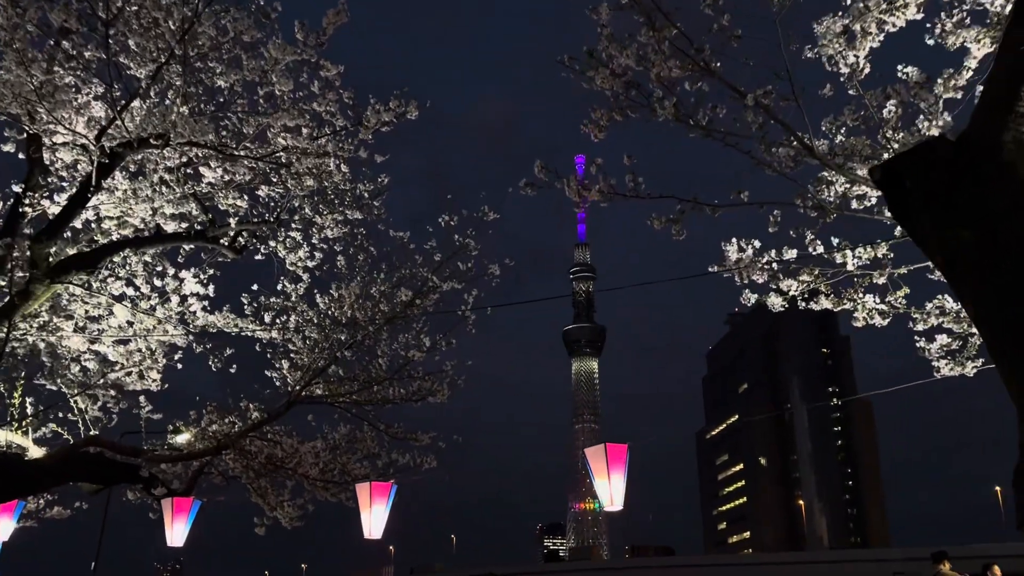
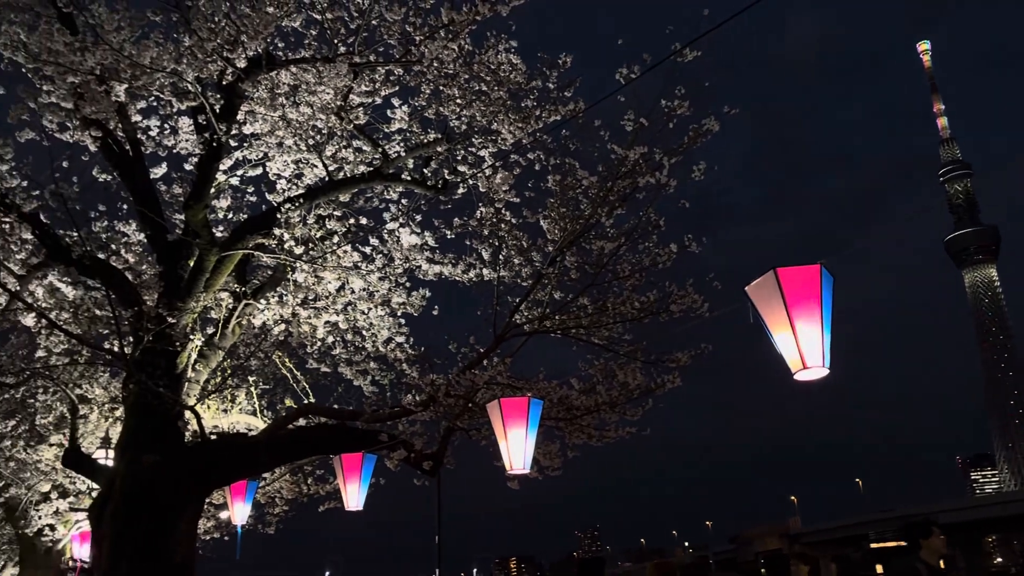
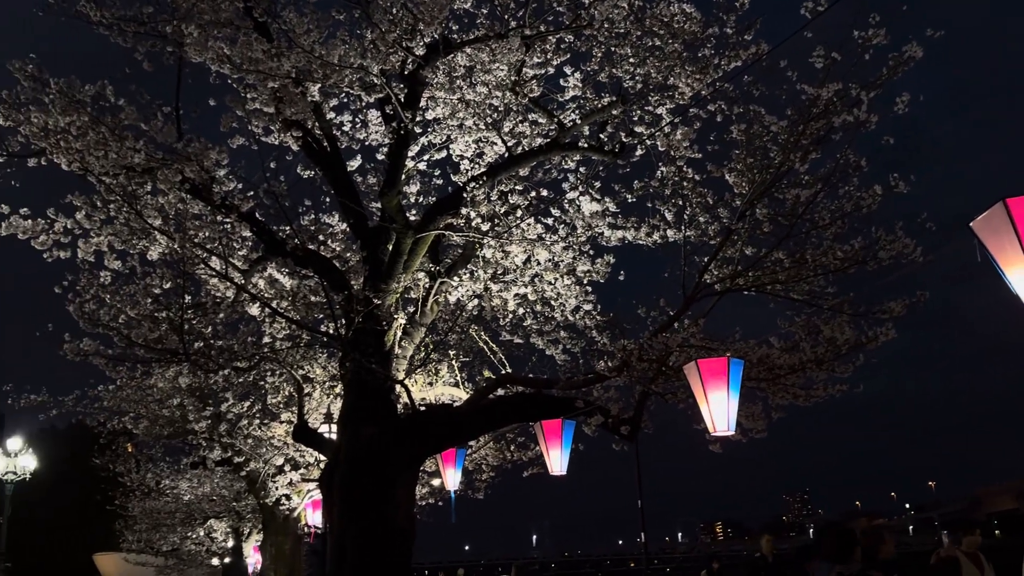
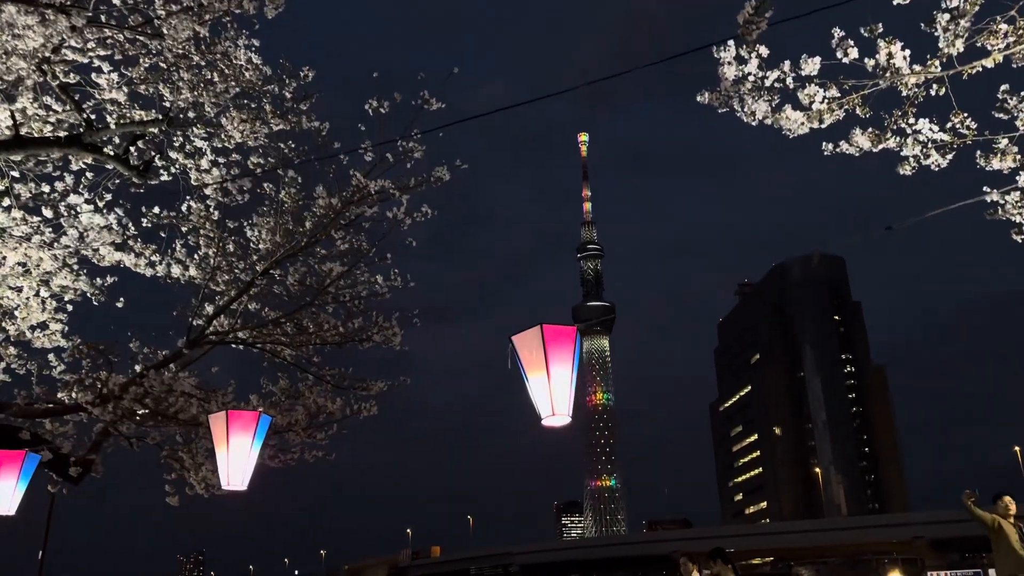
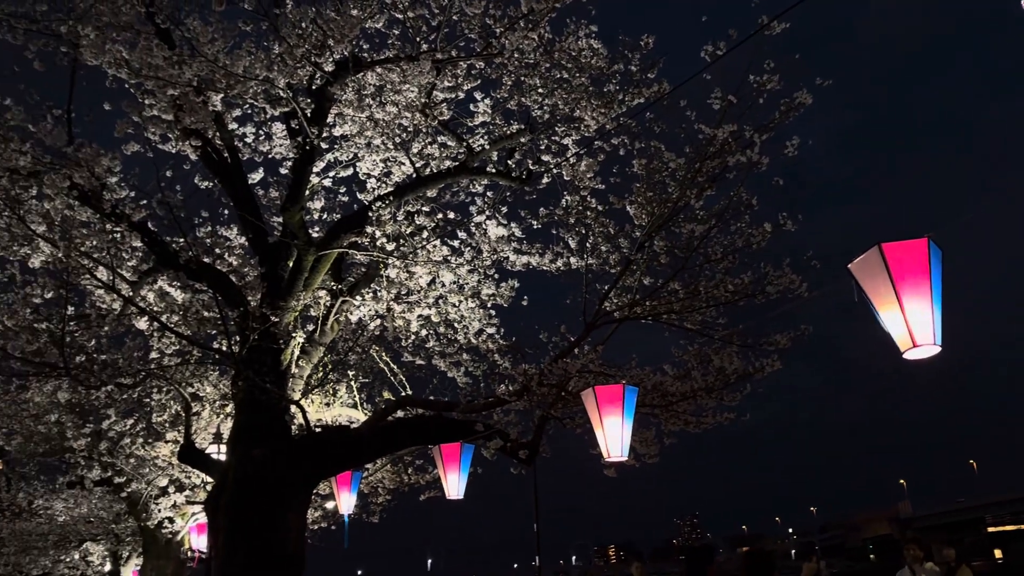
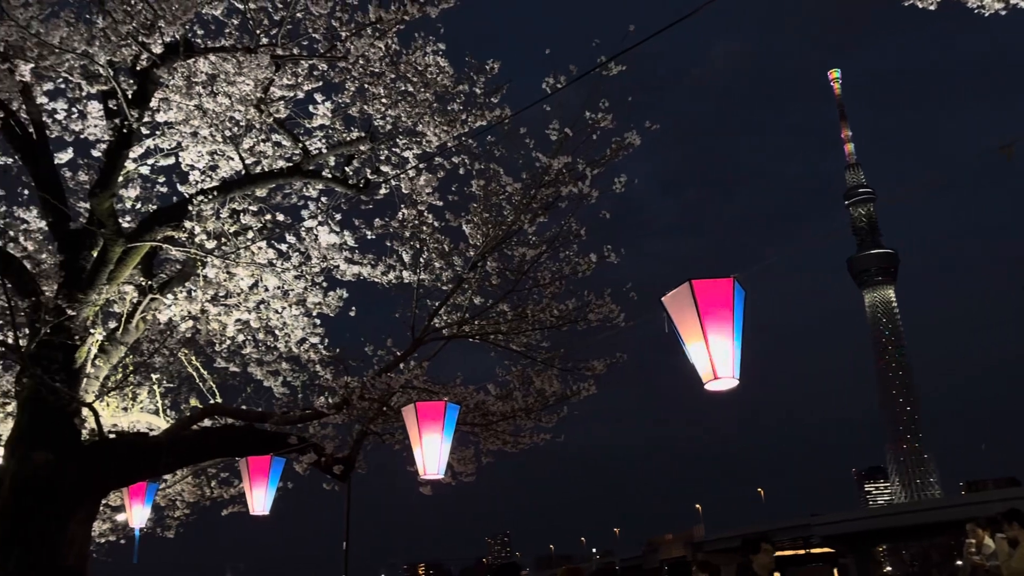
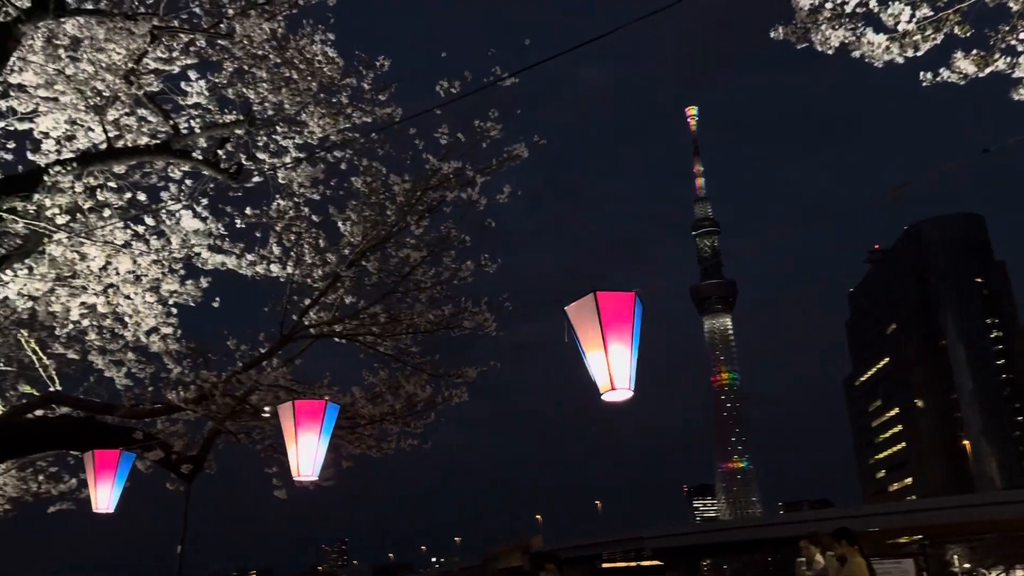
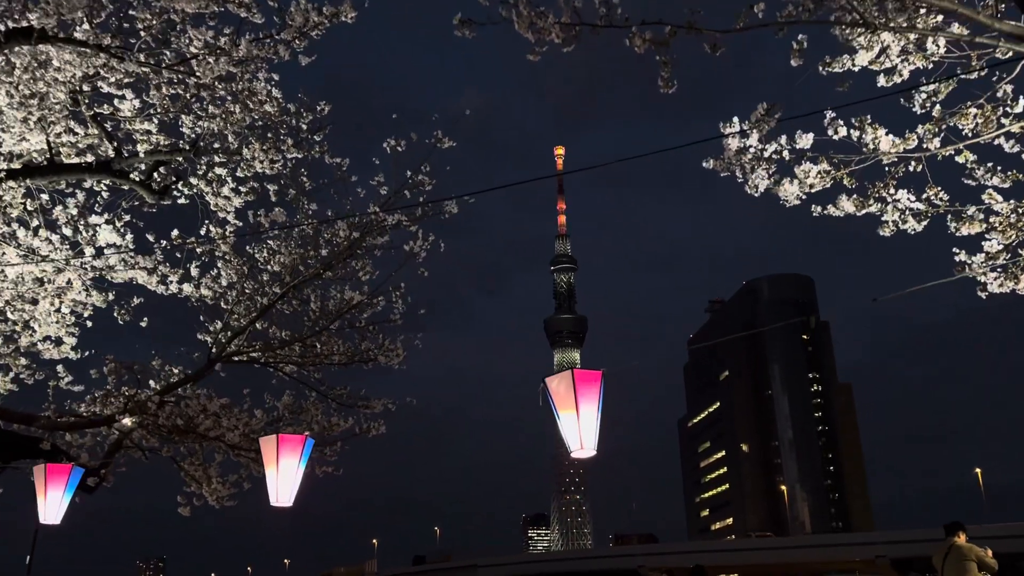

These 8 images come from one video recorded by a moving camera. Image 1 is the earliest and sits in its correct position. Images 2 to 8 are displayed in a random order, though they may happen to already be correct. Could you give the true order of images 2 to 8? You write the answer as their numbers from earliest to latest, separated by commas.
8, 4, 7, 6, 2, 5, 3
